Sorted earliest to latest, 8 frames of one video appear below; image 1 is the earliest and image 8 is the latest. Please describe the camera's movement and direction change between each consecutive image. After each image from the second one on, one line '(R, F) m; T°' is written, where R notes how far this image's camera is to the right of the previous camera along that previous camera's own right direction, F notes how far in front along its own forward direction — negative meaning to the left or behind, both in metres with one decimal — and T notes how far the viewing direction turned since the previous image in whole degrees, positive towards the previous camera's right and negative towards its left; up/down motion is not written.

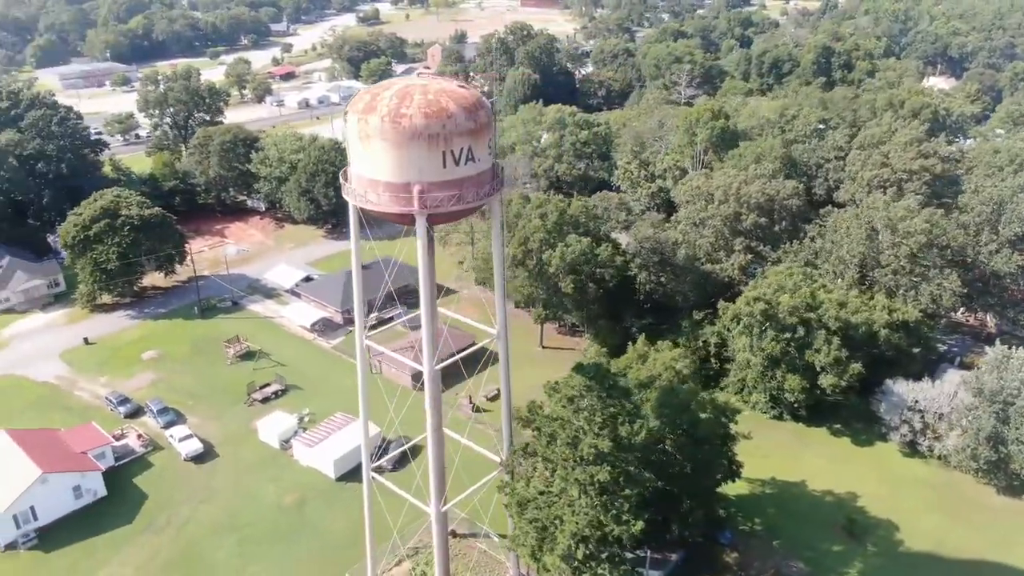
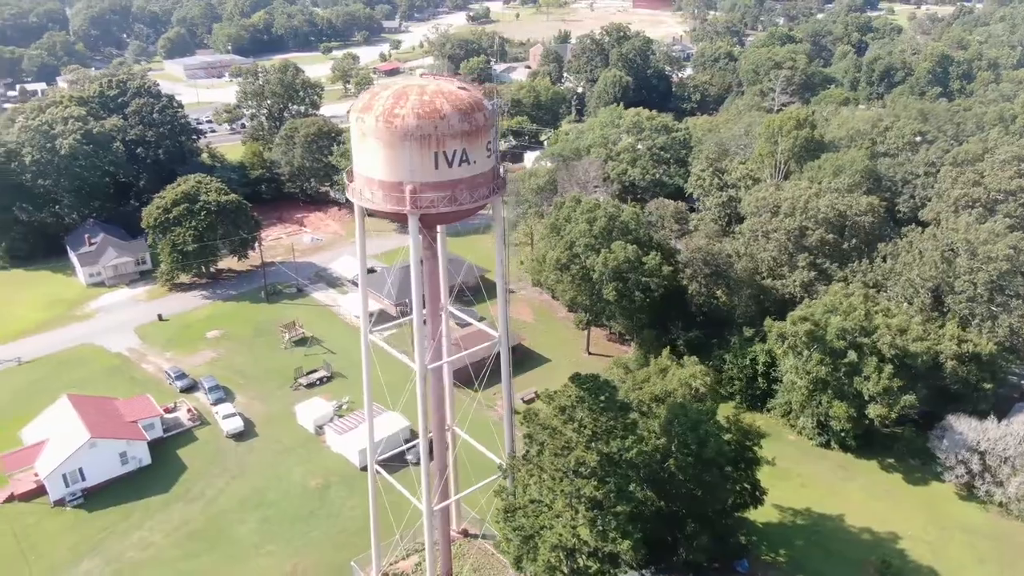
(+2.7, +0.4) m; -8°
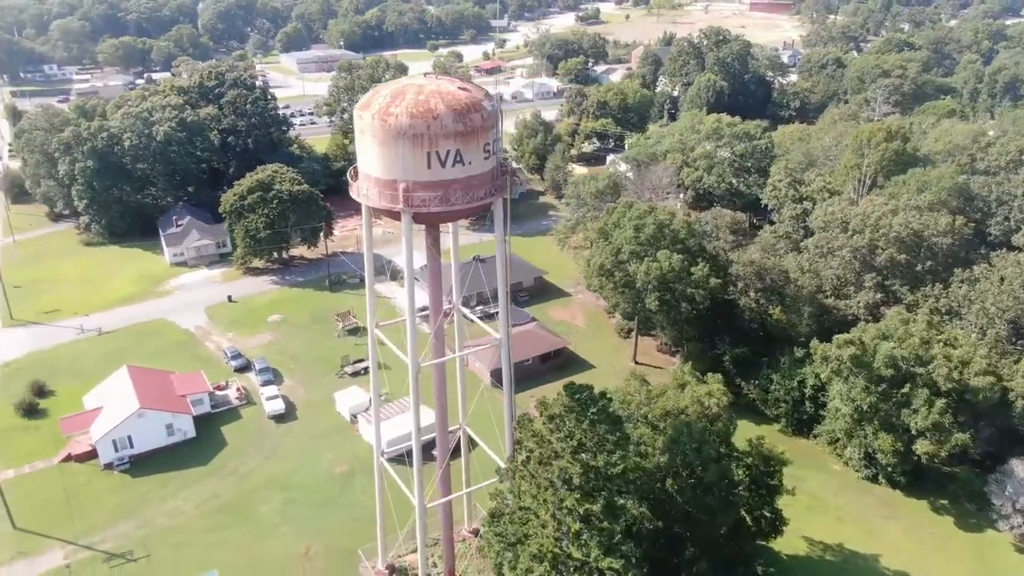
(+2.7, +0.4) m; -8°
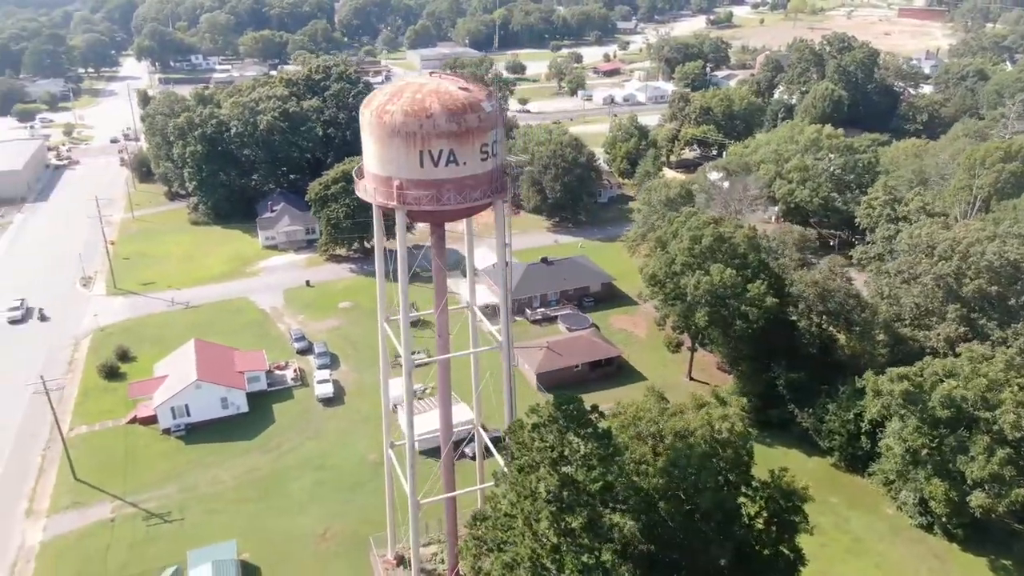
(+3.1, +0.5) m; -9°
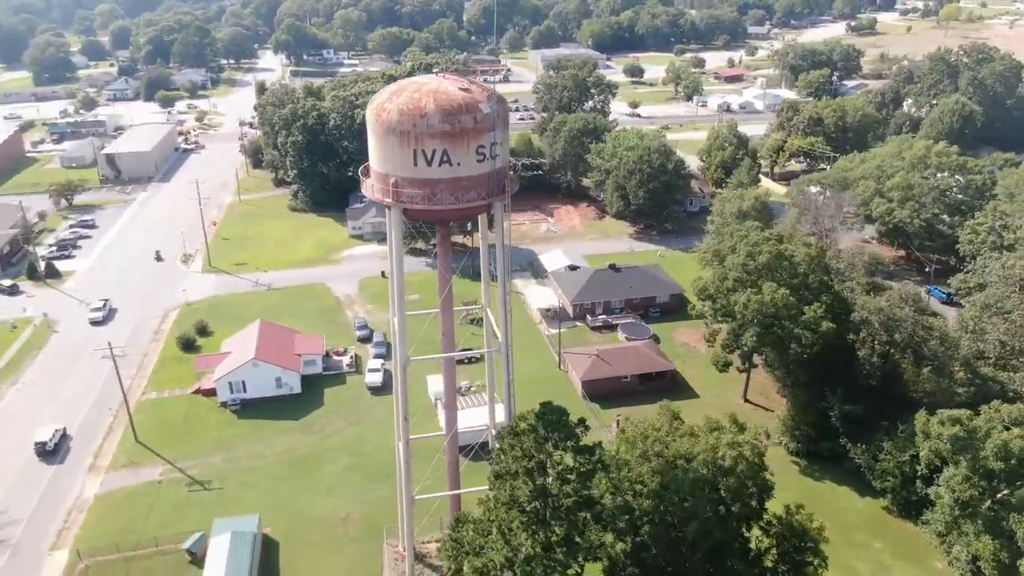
(+3.1, +0.5) m; -9°
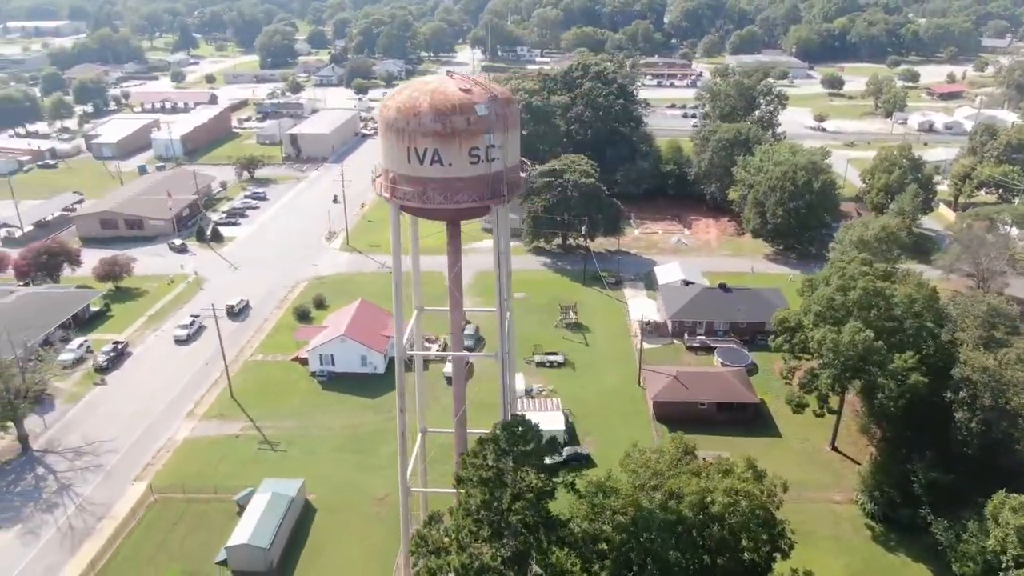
(+4.8, +0.9) m; -14°
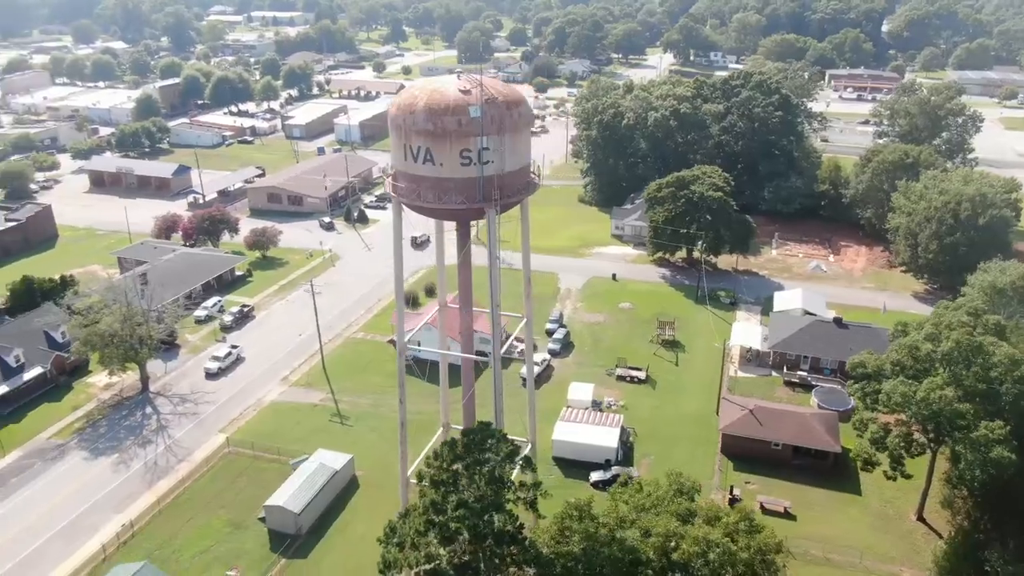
(+4.8, +0.9) m; -14°
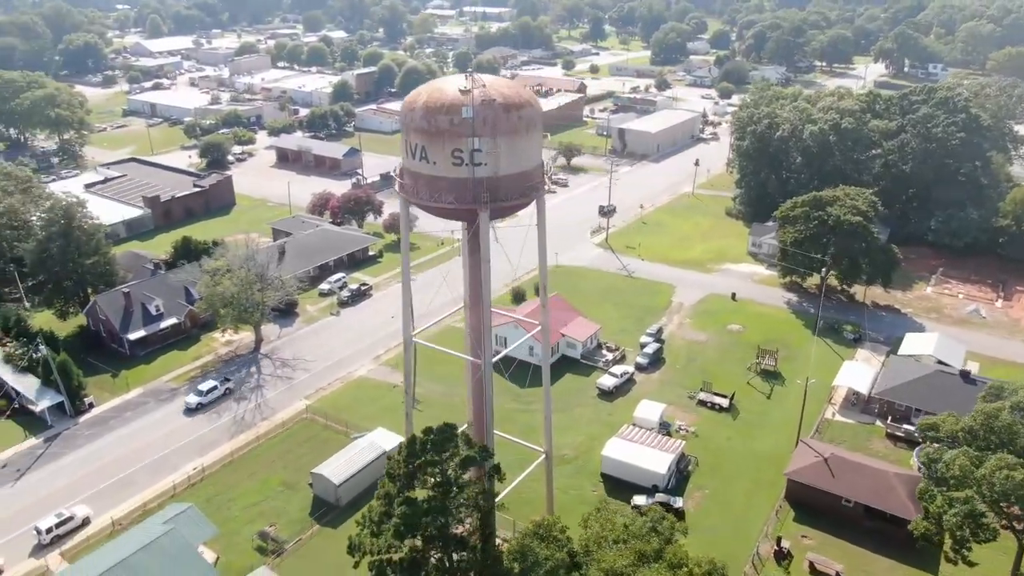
(+4.8, +0.9) m; -14°
